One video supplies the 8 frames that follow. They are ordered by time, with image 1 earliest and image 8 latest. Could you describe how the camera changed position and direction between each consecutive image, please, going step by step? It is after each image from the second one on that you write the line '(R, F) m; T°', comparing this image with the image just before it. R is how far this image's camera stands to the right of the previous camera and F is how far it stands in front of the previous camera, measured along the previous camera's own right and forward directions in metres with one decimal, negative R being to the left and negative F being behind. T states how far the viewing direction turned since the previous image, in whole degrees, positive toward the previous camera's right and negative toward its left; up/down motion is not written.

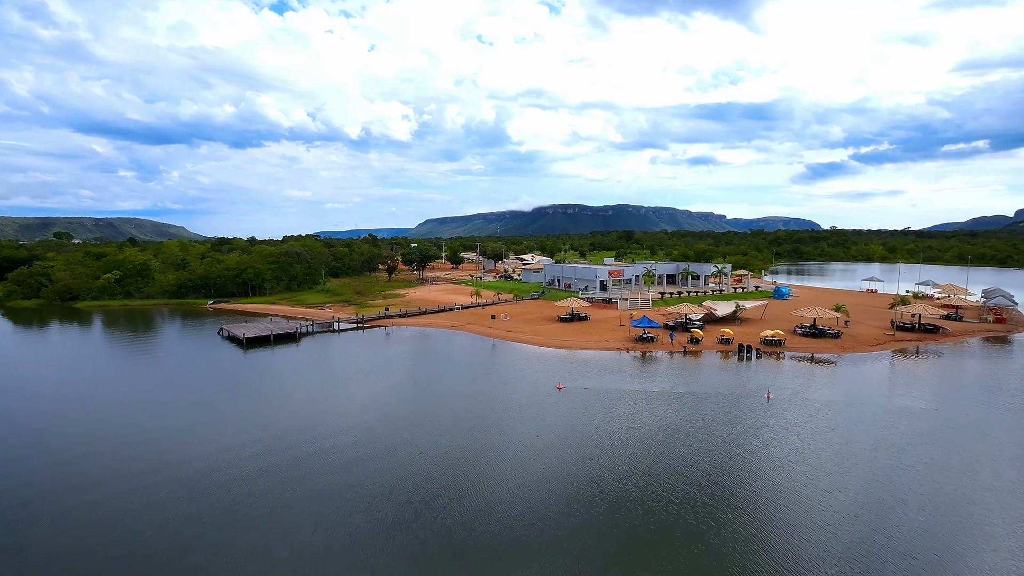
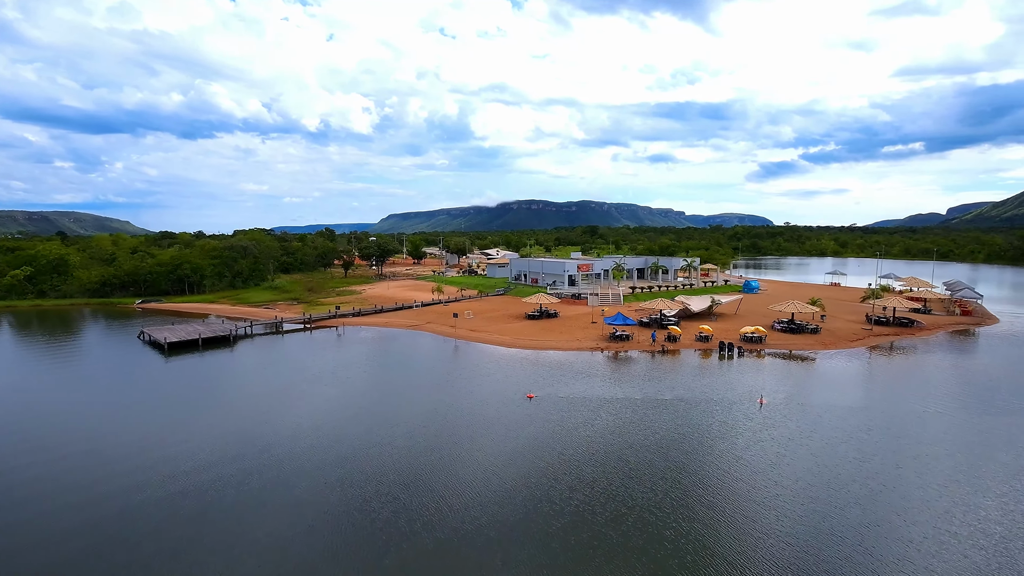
(+0.1, +4.2) m; +4°
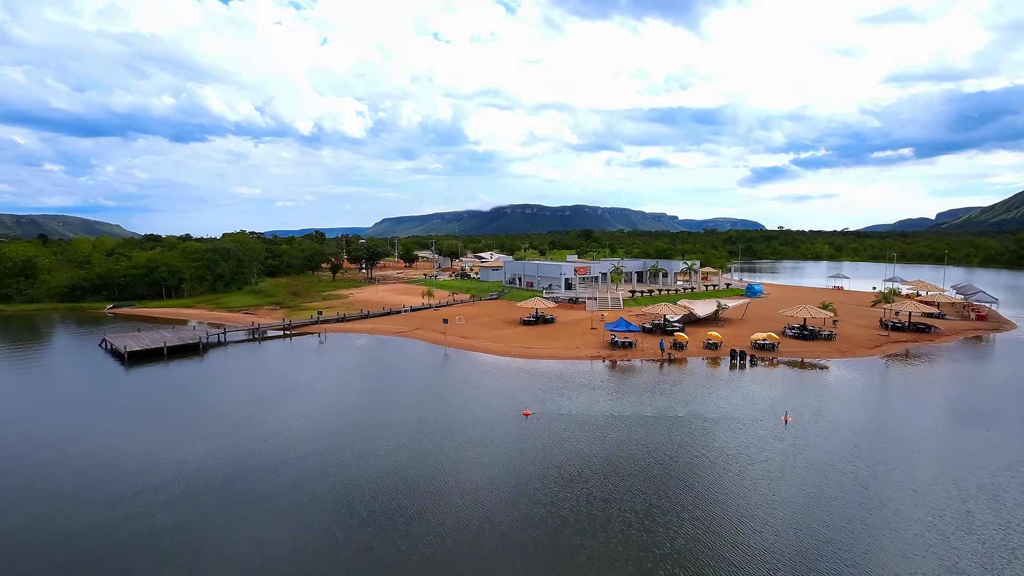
(-0.1, +3.2) m; +1°
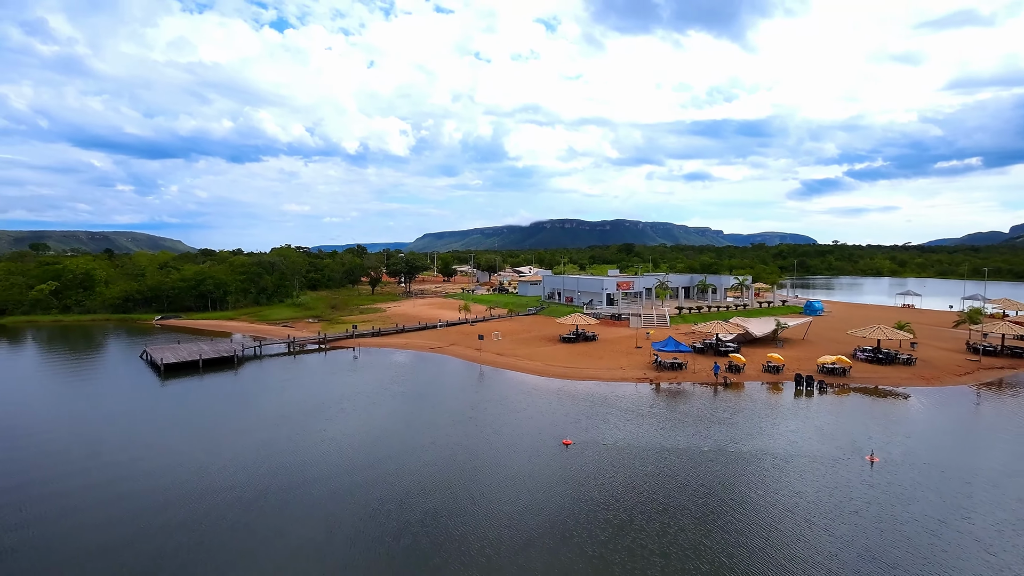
(-0.1, +2.2) m; -5°
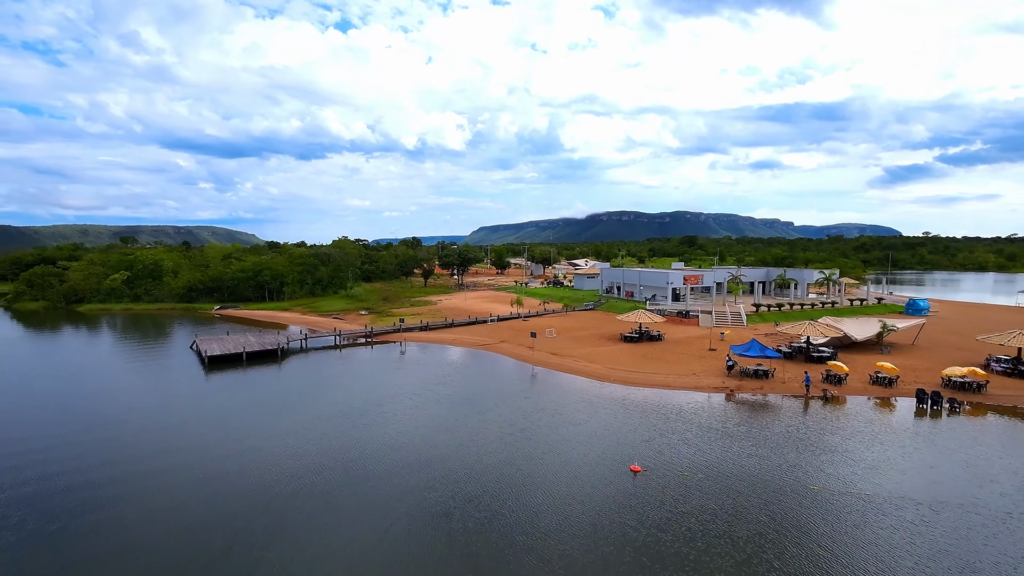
(-0.2, +3.8) m; -6°
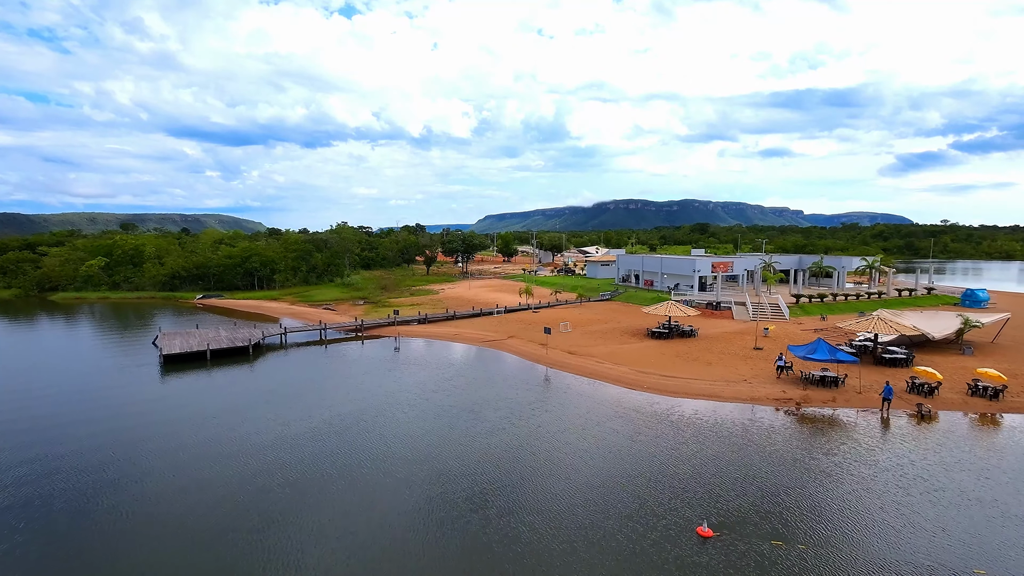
(-0.3, +5.7) m; -1°
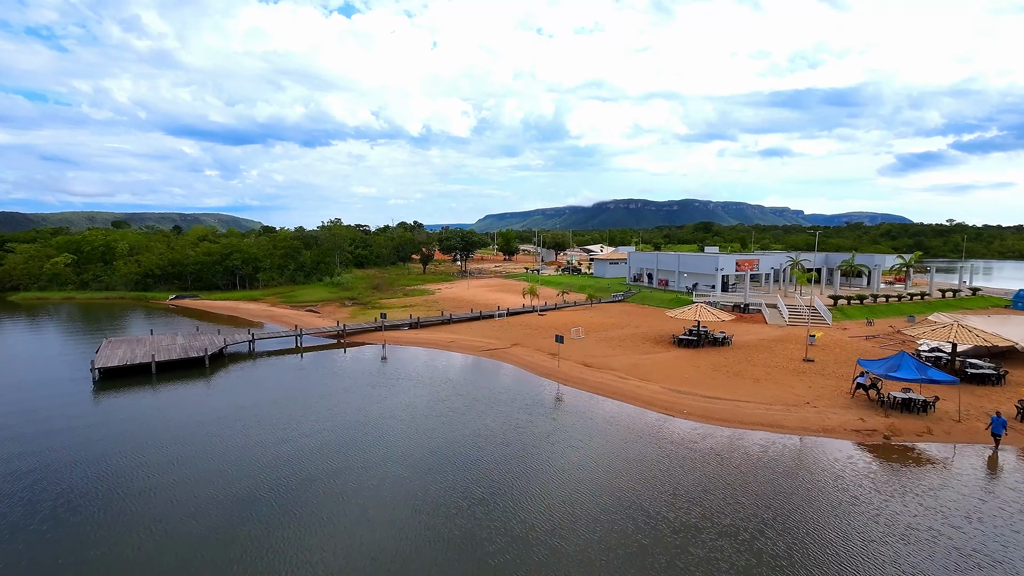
(-0.4, +5.2) m; 0°
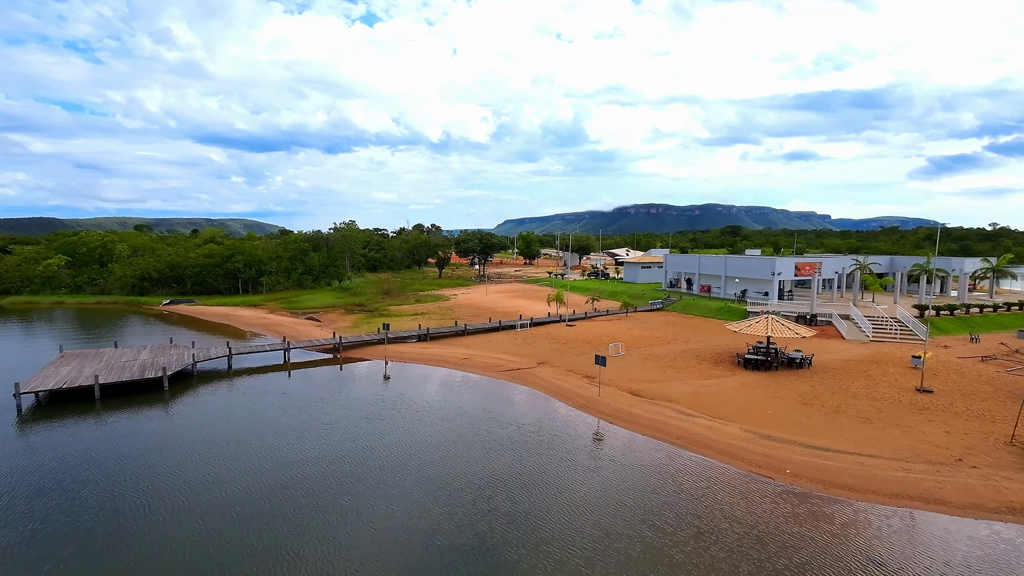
(-0.5, +5.7) m; -2°
